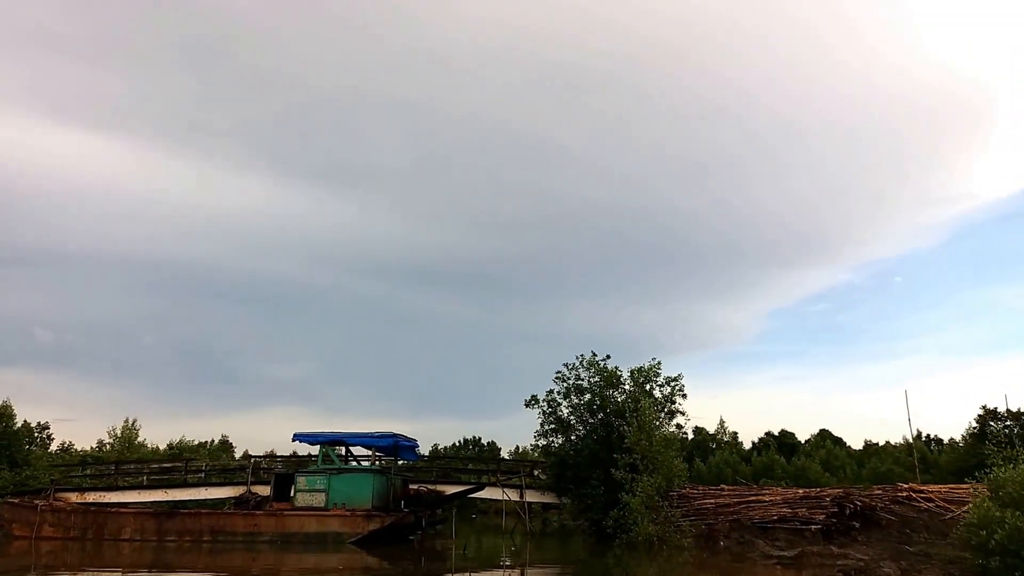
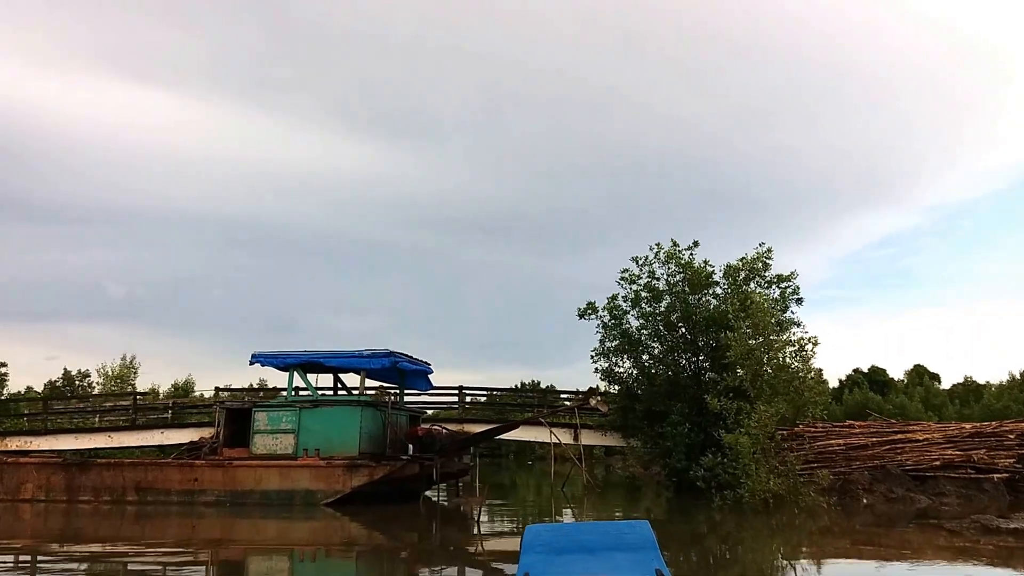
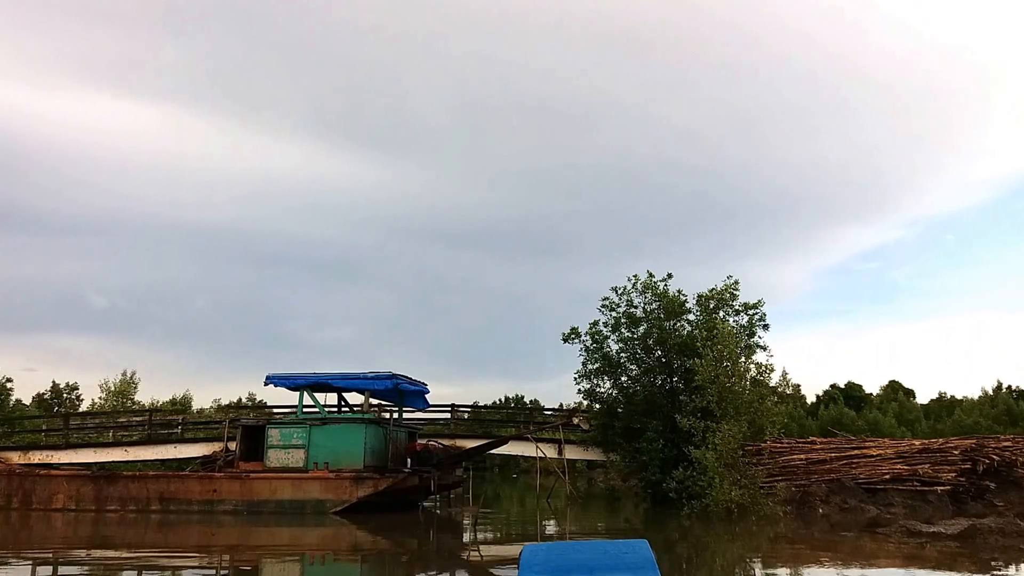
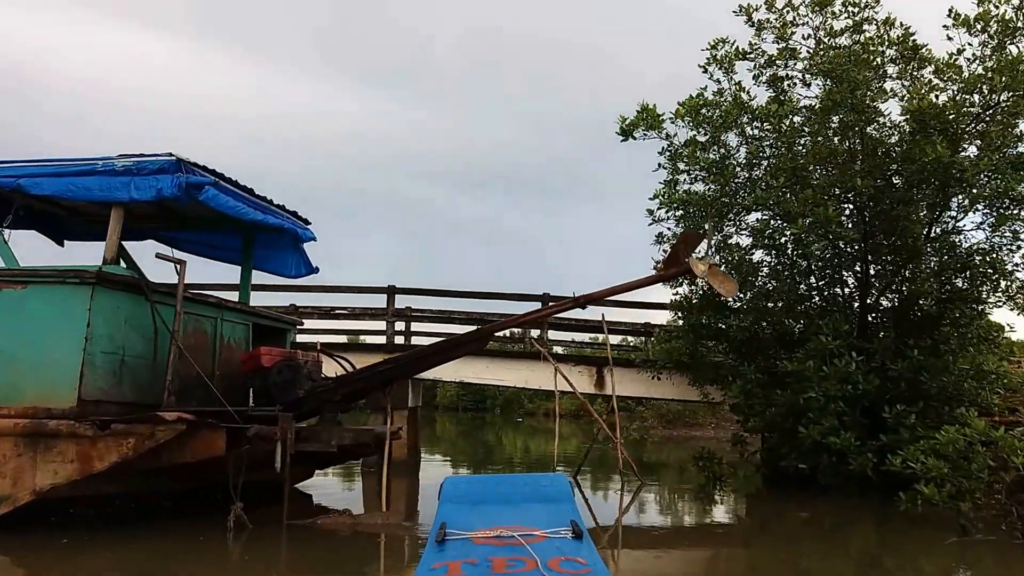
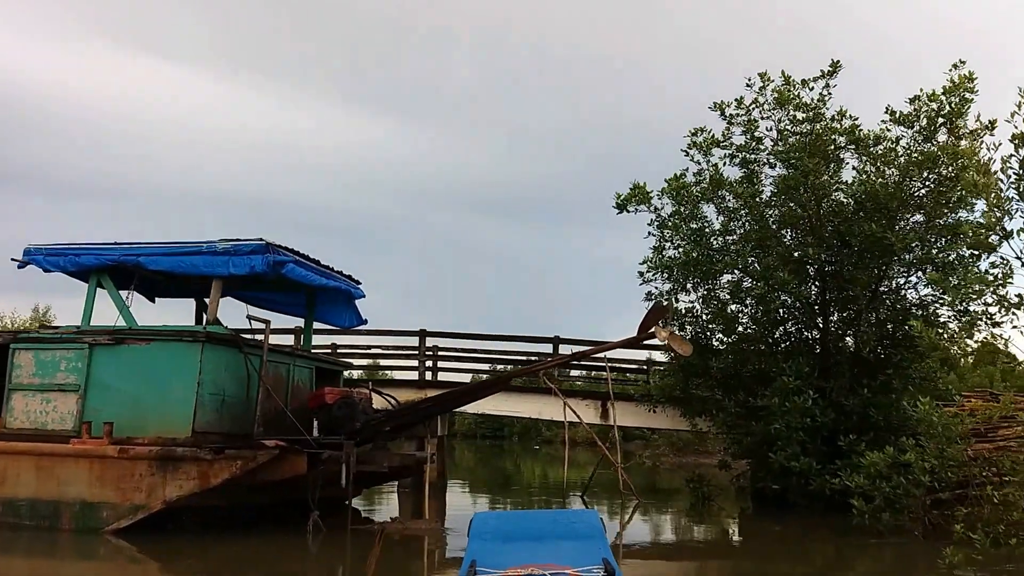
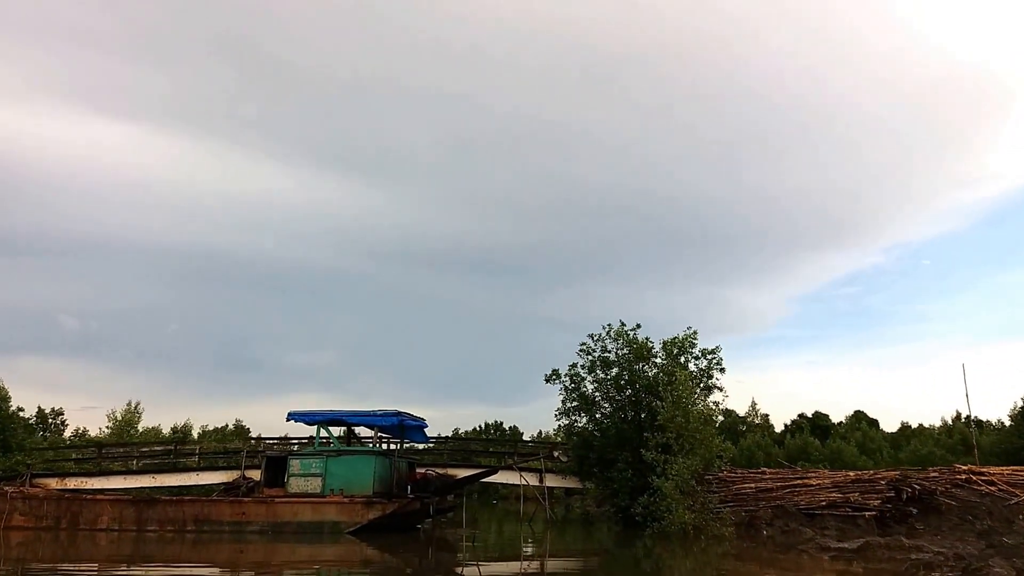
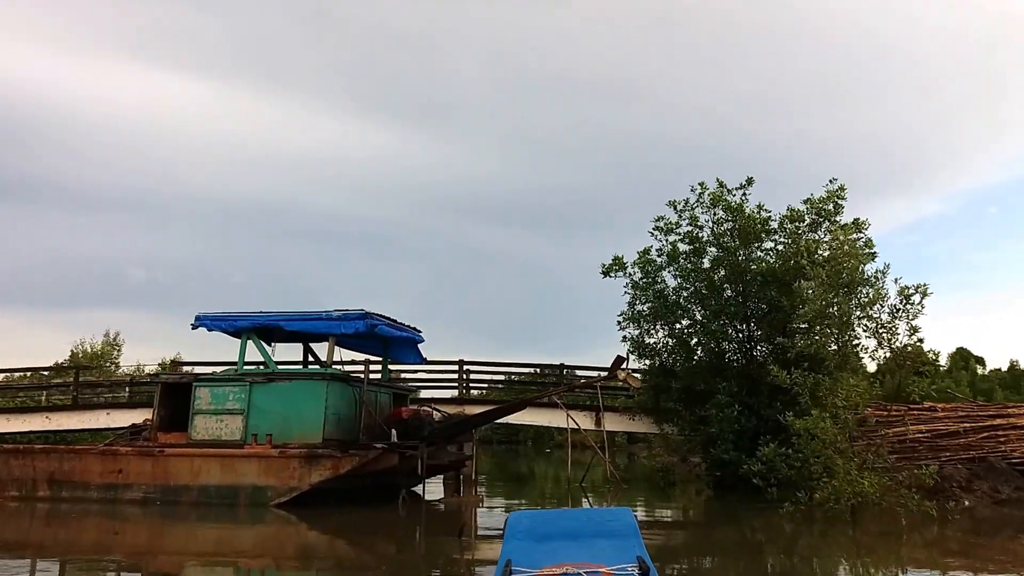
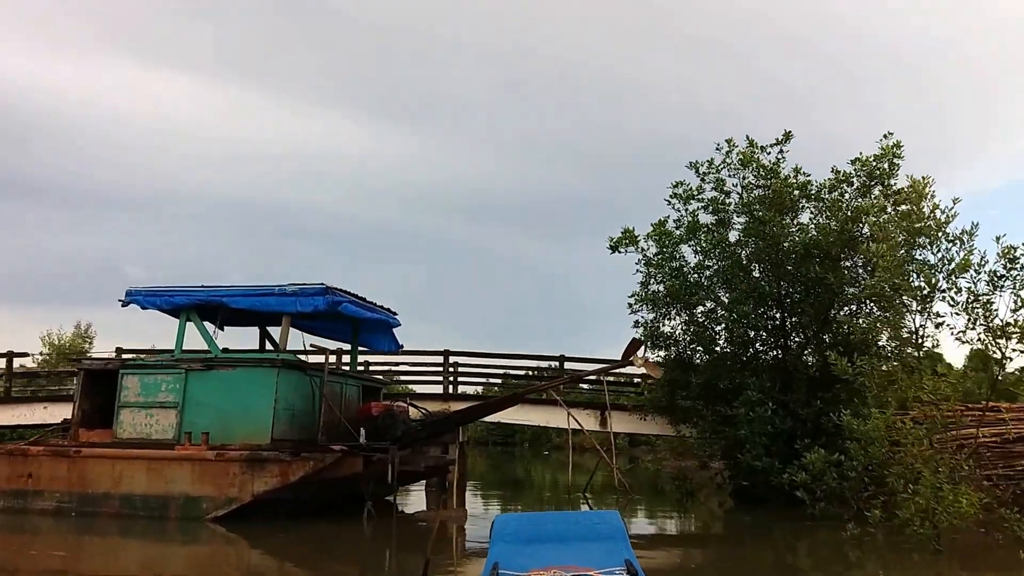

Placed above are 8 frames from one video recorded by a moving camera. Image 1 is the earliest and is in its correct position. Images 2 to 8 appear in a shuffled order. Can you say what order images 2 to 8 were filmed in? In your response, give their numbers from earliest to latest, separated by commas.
6, 3, 2, 7, 8, 5, 4
